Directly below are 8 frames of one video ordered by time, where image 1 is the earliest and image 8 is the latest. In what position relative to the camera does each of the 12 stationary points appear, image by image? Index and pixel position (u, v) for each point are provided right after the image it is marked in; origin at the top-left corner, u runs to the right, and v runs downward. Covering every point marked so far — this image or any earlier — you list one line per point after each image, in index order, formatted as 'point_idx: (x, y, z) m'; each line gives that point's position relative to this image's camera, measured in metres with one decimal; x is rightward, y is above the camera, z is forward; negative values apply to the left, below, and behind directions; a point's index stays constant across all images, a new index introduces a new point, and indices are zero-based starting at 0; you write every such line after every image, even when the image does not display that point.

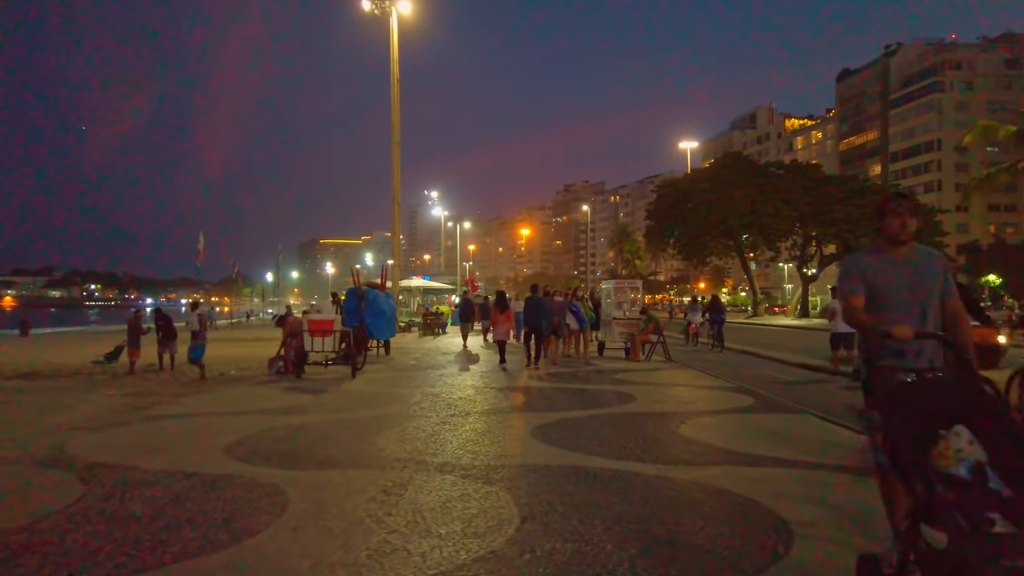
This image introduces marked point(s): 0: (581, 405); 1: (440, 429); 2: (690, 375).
0: (+1.0, -1.7, +10.9) m
1: (-0.8, -1.7, +9.0) m
2: (+3.7, -1.8, +15.4) m
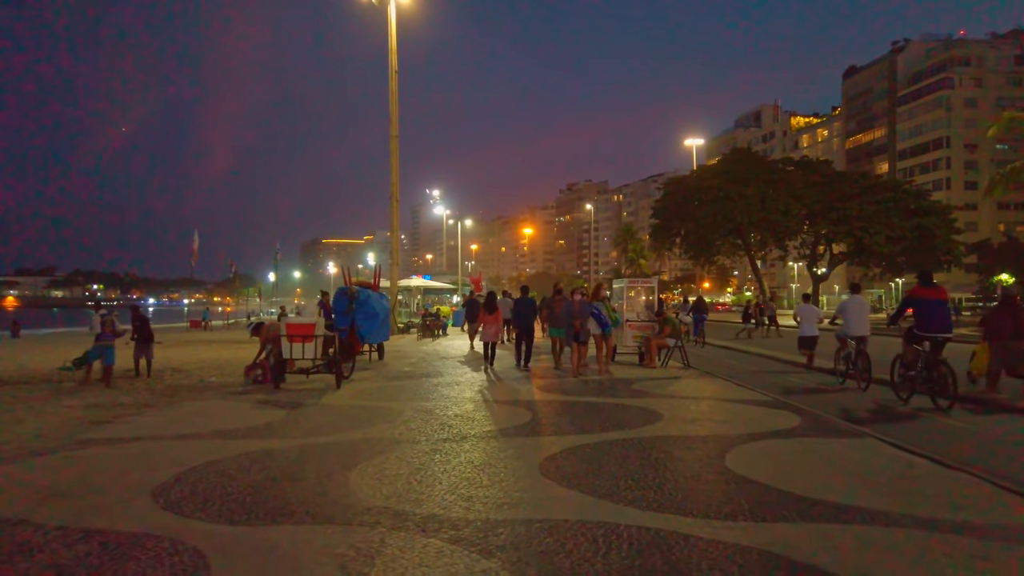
0: (+1.0, -1.7, +9.3) m
1: (-0.8, -1.7, +7.4) m
2: (+3.8, -1.8, +13.7) m
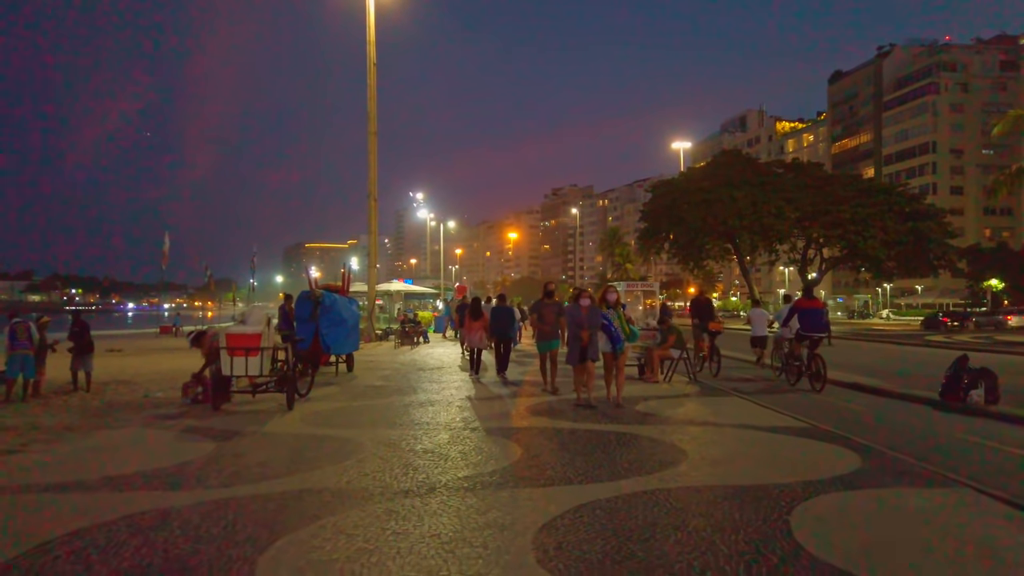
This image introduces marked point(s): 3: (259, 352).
0: (+0.9, -1.7, +7.3) m
1: (-0.9, -1.7, +5.3) m
2: (+3.5, -1.9, +11.7) m
3: (-3.8, -0.9, +11.3) m
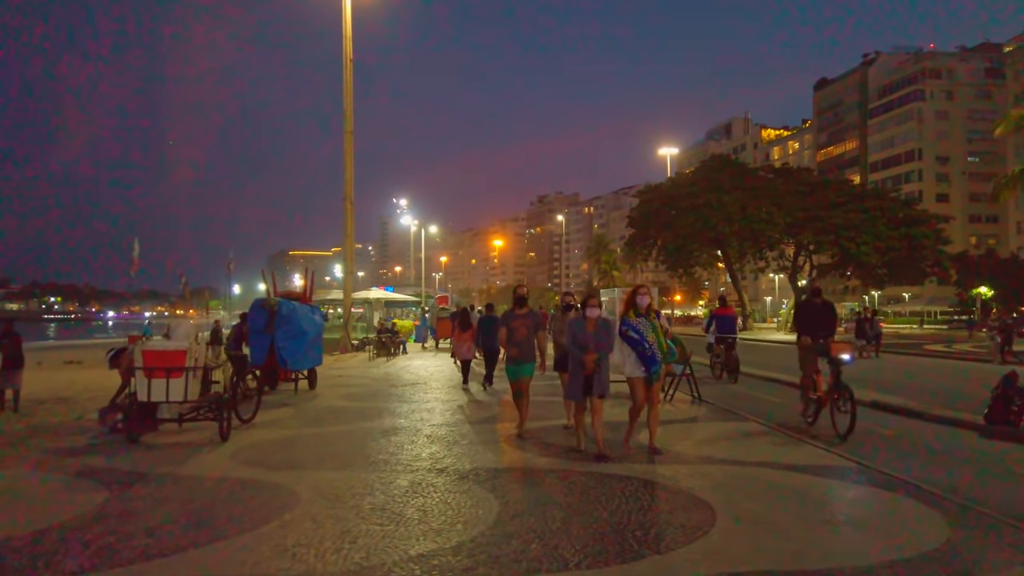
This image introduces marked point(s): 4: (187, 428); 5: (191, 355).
0: (+0.7, -1.7, +5.4) m
1: (-1.1, -1.7, +3.4) m
2: (+3.3, -2.0, +9.9) m
3: (-4.1, -1.0, +9.3) m
4: (-4.4, -1.9, +10.3) m
5: (-4.0, -0.8, +9.4) m
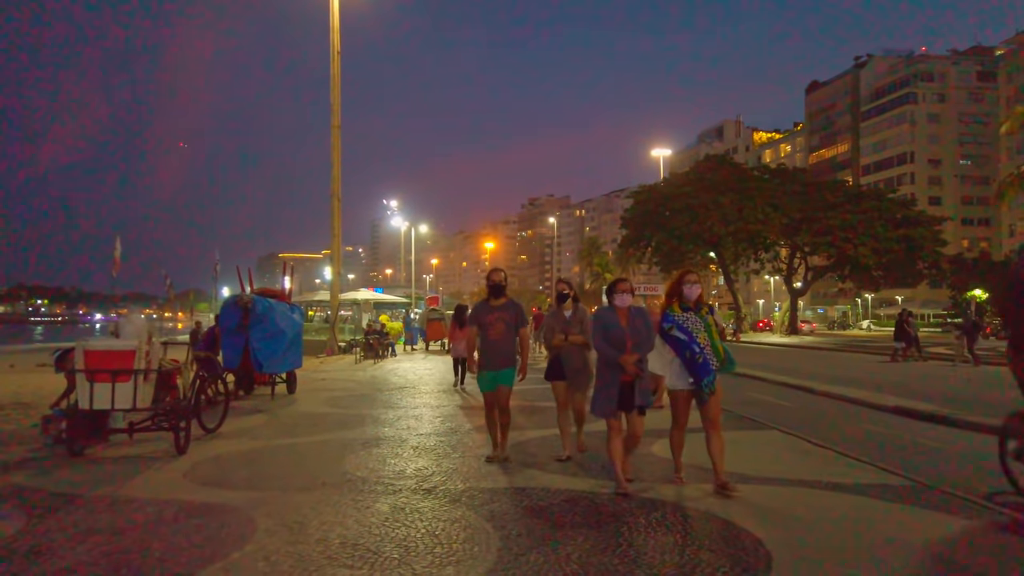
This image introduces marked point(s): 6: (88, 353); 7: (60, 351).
0: (+0.7, -1.6, +4.3) m
1: (-1.0, -1.6, +2.2) m
2: (+3.2, -1.9, +8.8) m
3: (-4.1, -0.9, +8.1) m
4: (-4.4, -1.8, +9.1) m
5: (-4.0, -0.7, +8.2) m
6: (-4.5, -0.7, +8.1) m
7: (-5.3, -0.7, +9.0) m
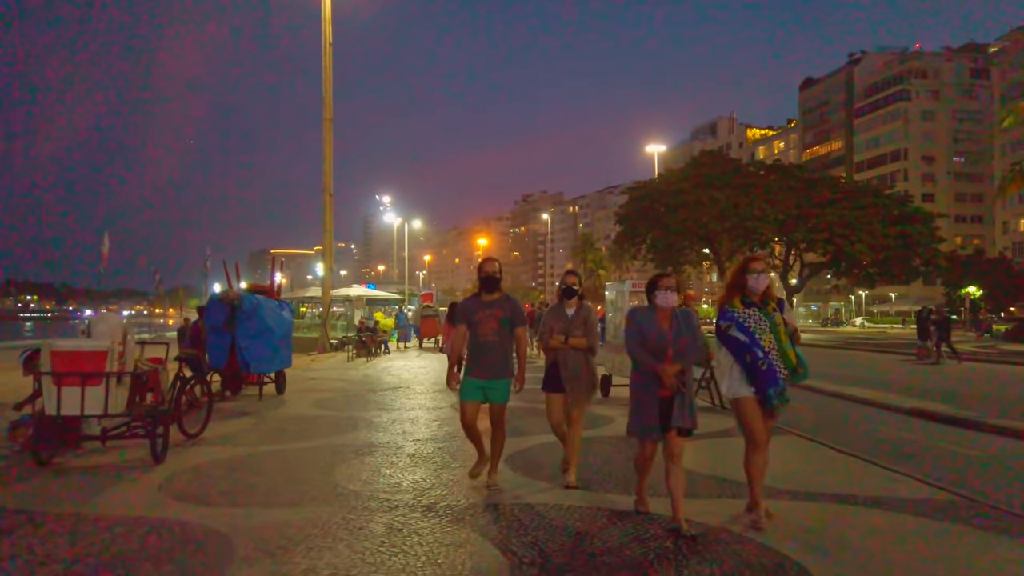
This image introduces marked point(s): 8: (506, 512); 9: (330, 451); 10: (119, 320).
0: (+0.8, -1.6, +3.7) m
1: (-0.9, -1.6, +1.6) m
2: (+3.3, -1.8, +8.2) m
3: (-4.0, -0.9, +7.5) m
4: (-4.4, -1.8, +8.5) m
5: (-4.0, -0.7, +7.6) m
6: (-4.4, -0.6, +7.4) m
7: (-5.3, -0.7, +8.3) m
8: (-0.2, -1.7, +5.6) m
9: (-2.1, -1.9, +8.7) m
10: (-4.1, -0.3, +7.9) m
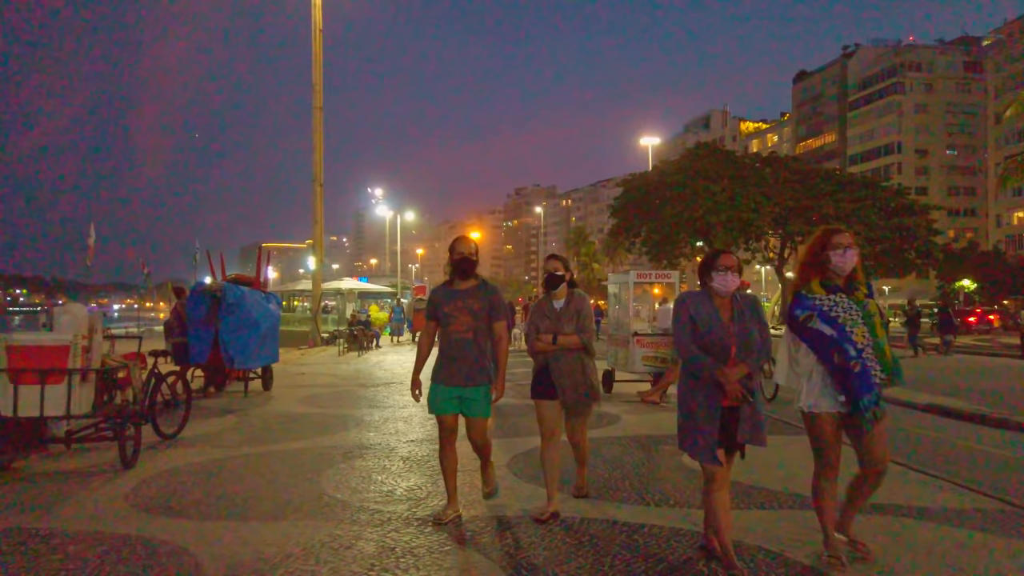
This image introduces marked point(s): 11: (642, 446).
0: (+0.9, -1.5, +3.0) m
1: (-0.8, -1.5, +1.0) m
2: (+3.3, -1.7, +7.6) m
3: (-4.0, -0.8, +6.8) m
4: (-4.4, -1.6, +7.8) m
5: (-3.9, -0.6, +6.9) m
6: (-4.4, -0.5, +6.8) m
7: (-5.3, -0.6, +7.6) m
8: (-0.1, -1.6, +5.0) m
9: (-2.0, -1.7, +8.0) m
10: (-4.0, -0.2, +7.2) m
11: (+1.4, -1.7, +8.3) m
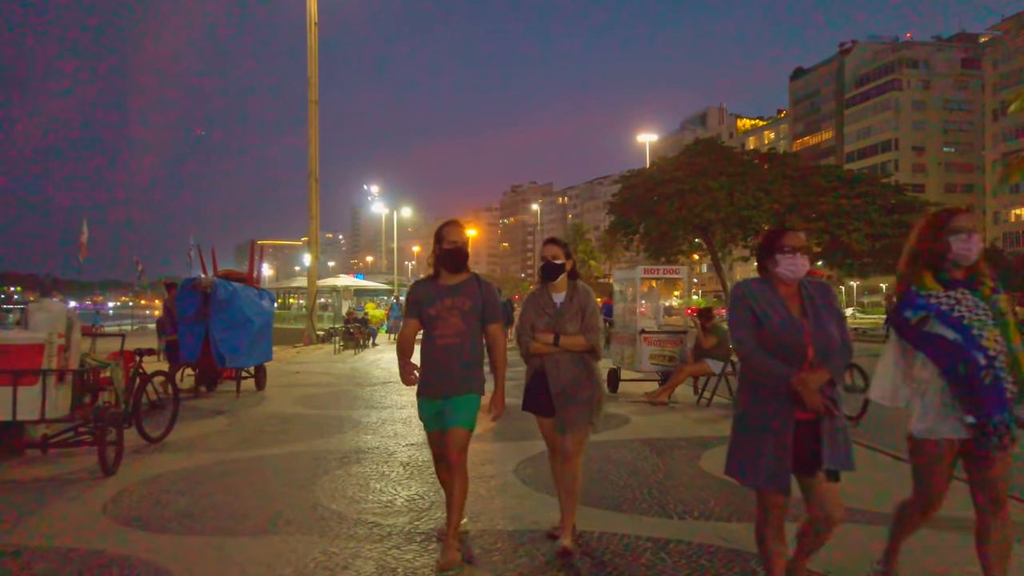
0: (+0.9, -1.5, +2.6) m
1: (-0.7, -1.5, +0.5) m
2: (+3.4, -1.7, +7.2) m
3: (-3.9, -0.7, +6.3) m
4: (-4.3, -1.6, +7.3) m
5: (-3.9, -0.5, +6.5) m
6: (-4.3, -0.5, +6.3) m
7: (-5.2, -0.5, +7.1) m
8: (0.0, -1.5, +4.6) m
9: (-2.0, -1.7, +7.6) m
10: (-4.0, -0.2, +6.7) m
11: (+1.5, -1.6, +7.8) m
